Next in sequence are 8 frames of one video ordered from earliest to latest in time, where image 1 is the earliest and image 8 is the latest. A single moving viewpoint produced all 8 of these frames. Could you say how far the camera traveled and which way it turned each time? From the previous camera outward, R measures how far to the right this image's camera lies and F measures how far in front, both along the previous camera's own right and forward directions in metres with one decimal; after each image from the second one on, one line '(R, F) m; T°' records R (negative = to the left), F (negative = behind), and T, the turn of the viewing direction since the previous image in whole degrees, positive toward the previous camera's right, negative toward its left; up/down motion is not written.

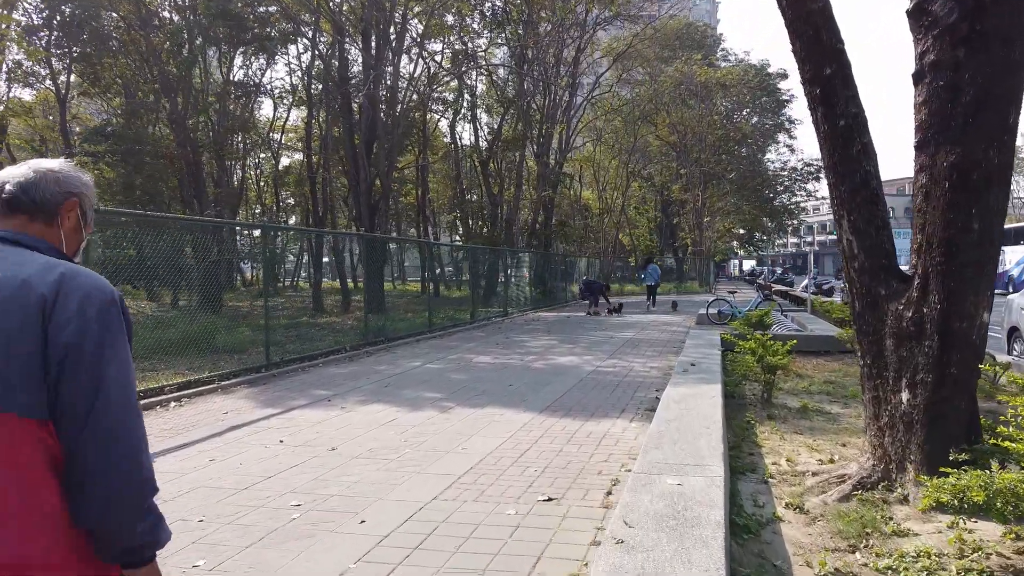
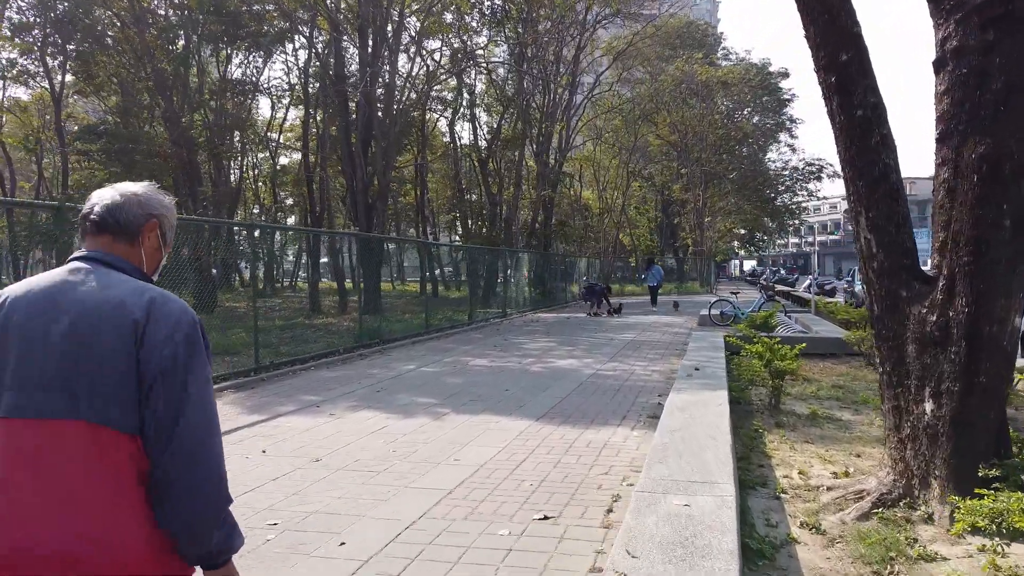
(0.0, +0.3) m; 0°
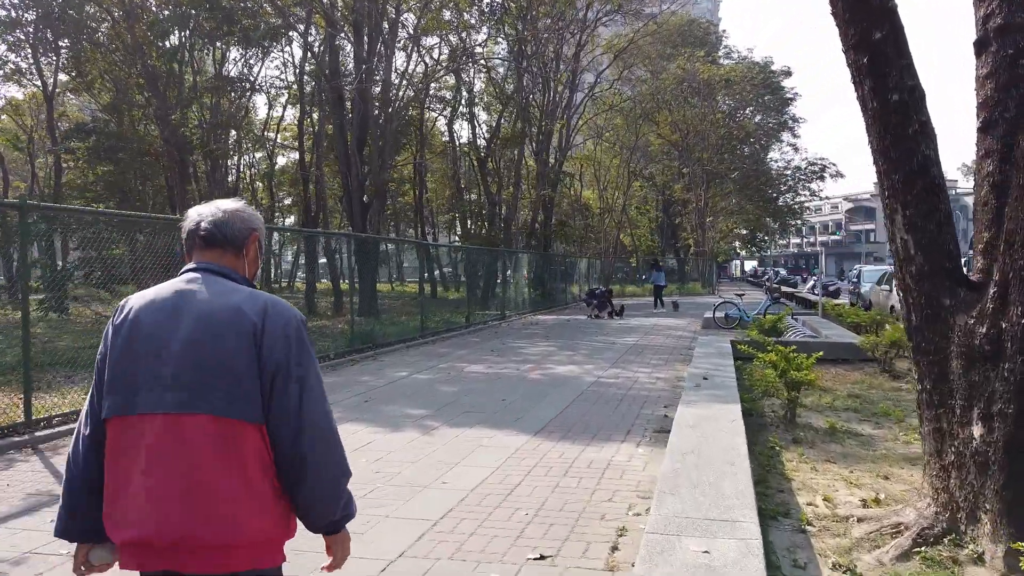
(0.0, +0.5) m; 0°
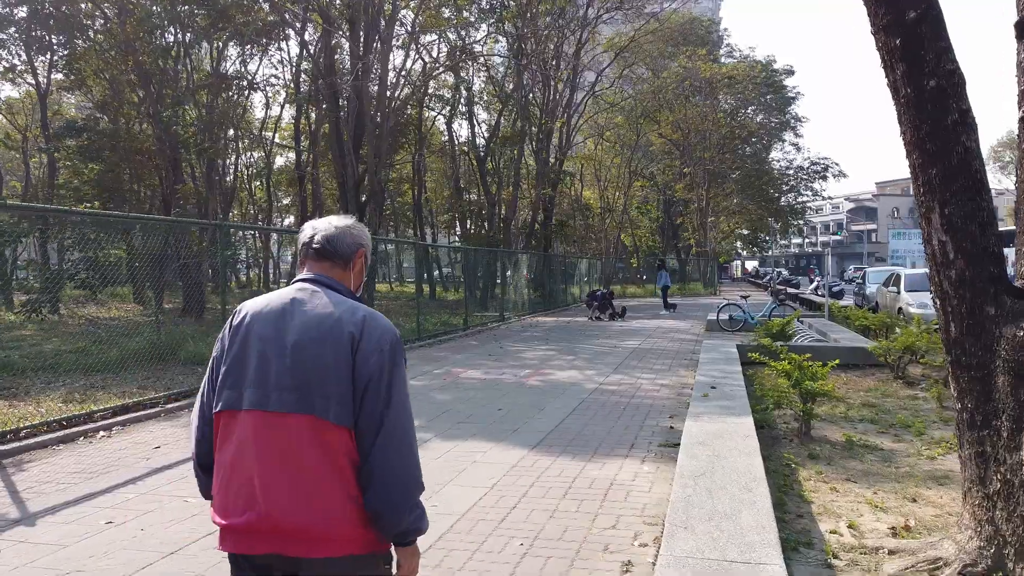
(0.0, +0.4) m; 0°
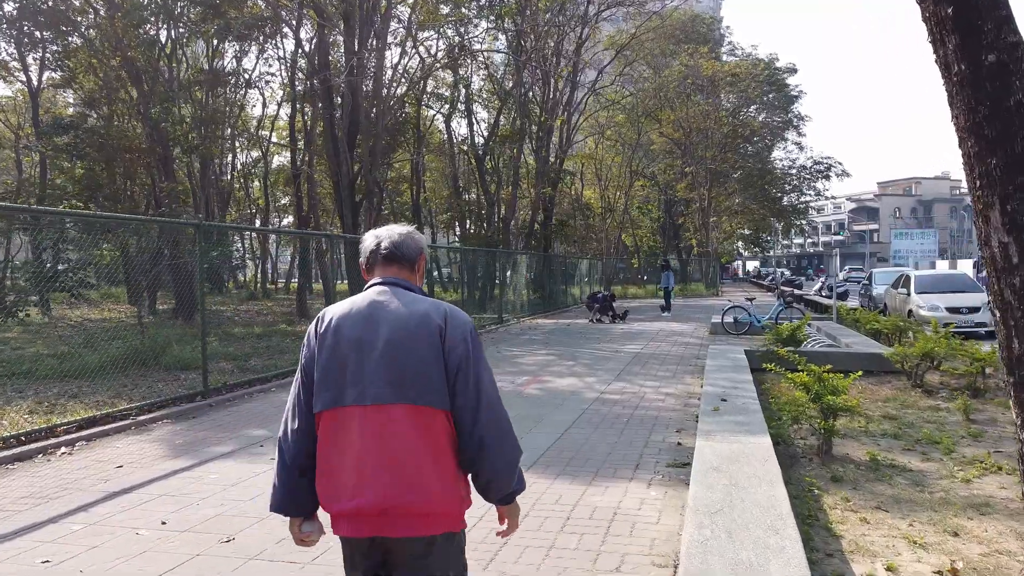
(+0.1, +0.5) m; 0°
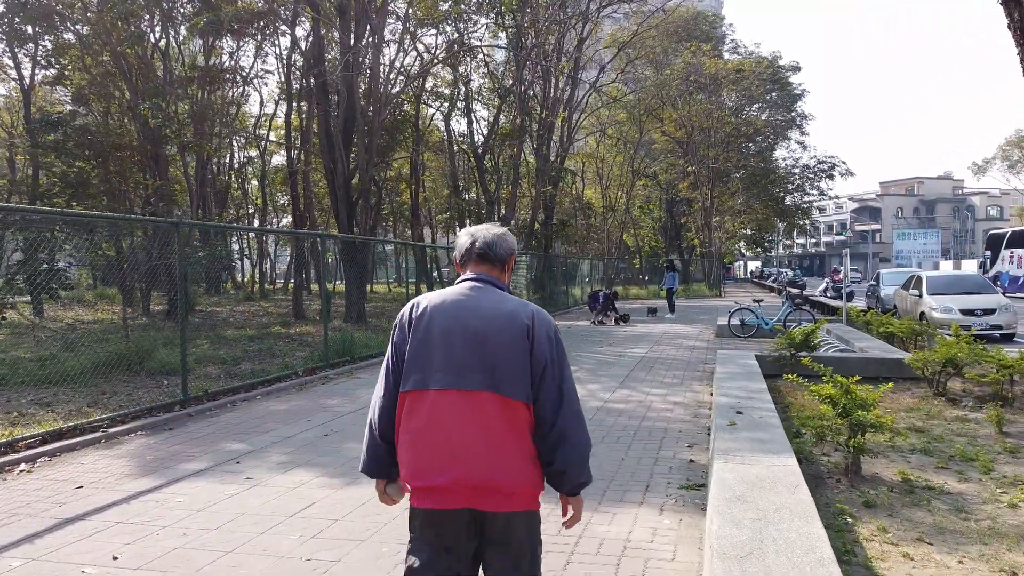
(0.0, +0.5) m; 0°
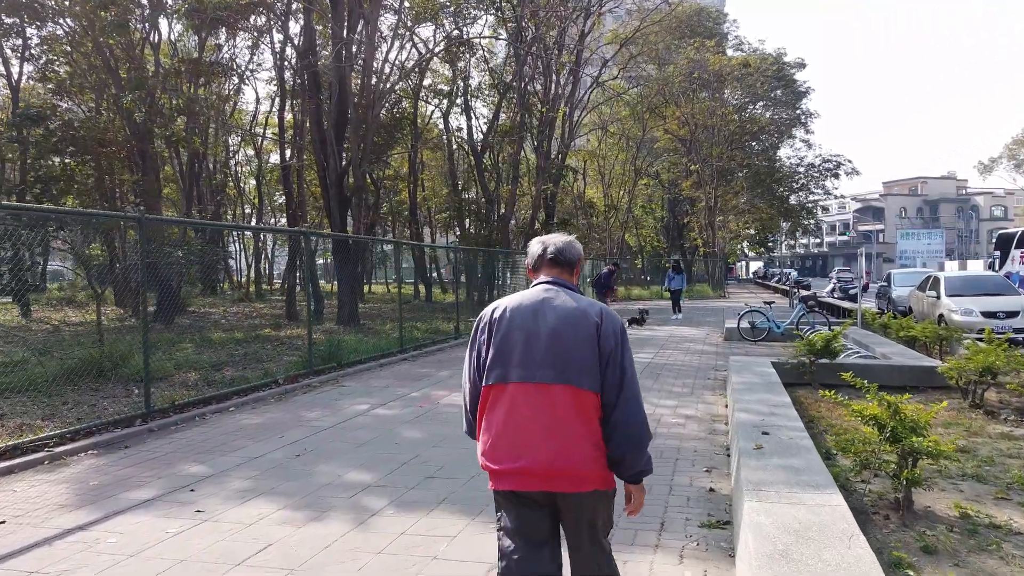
(+0.1, +0.8) m; 0°
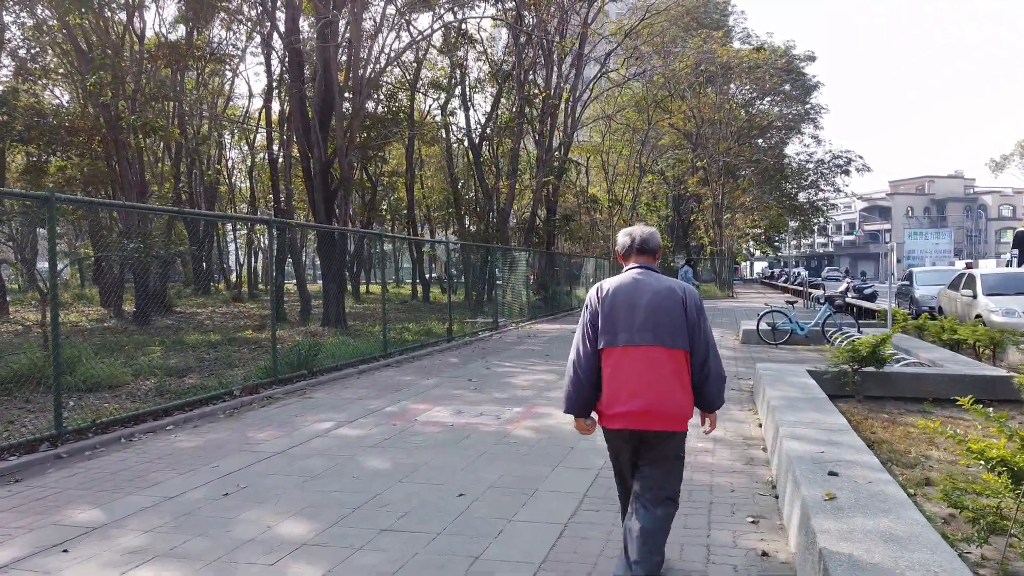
(+0.1, +1.4) m; 0°
